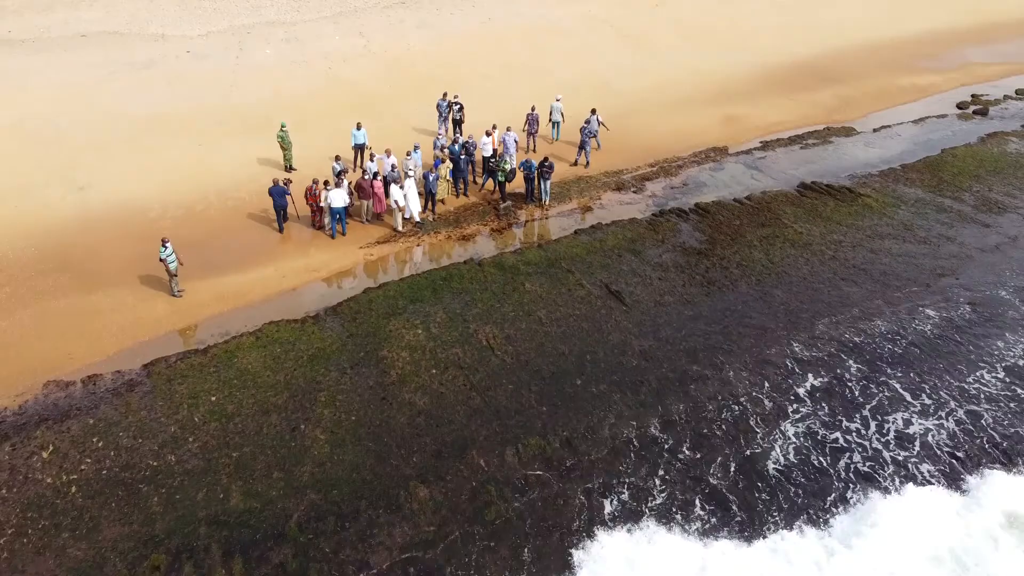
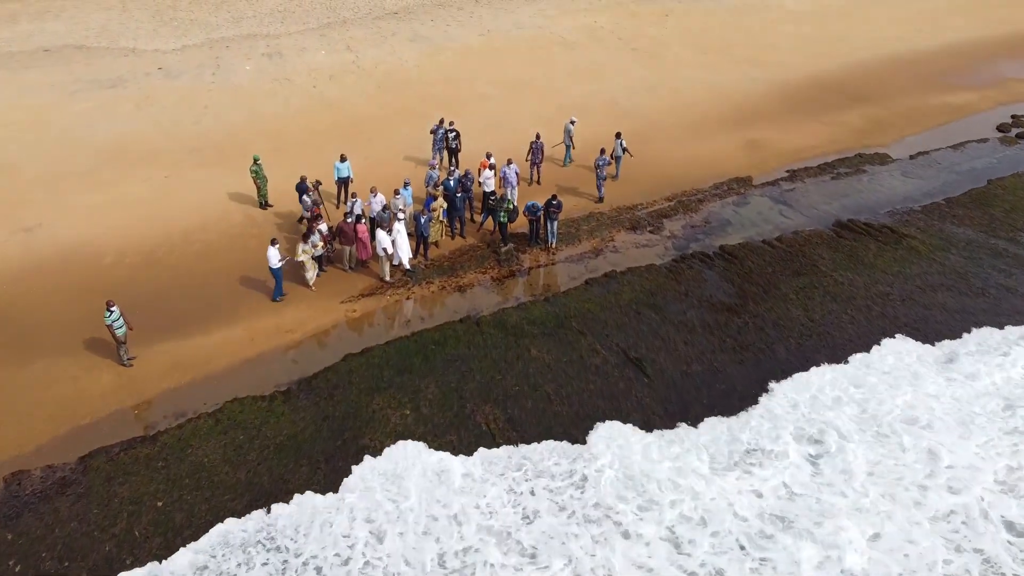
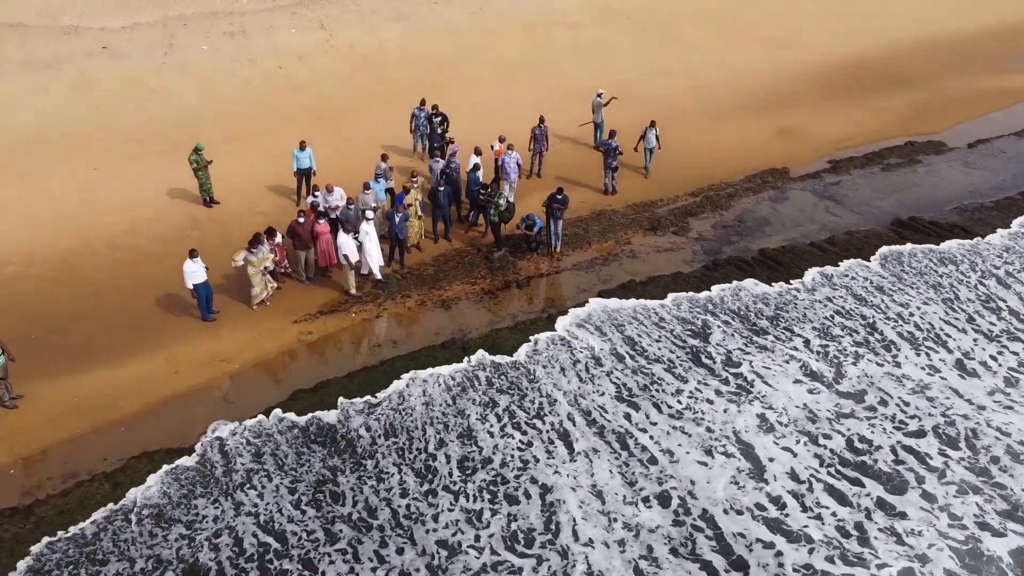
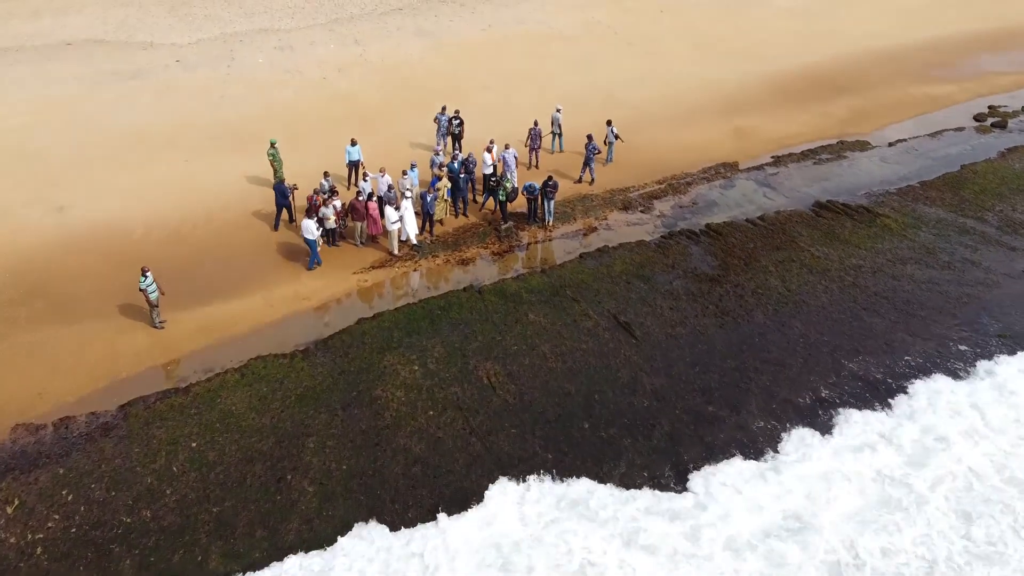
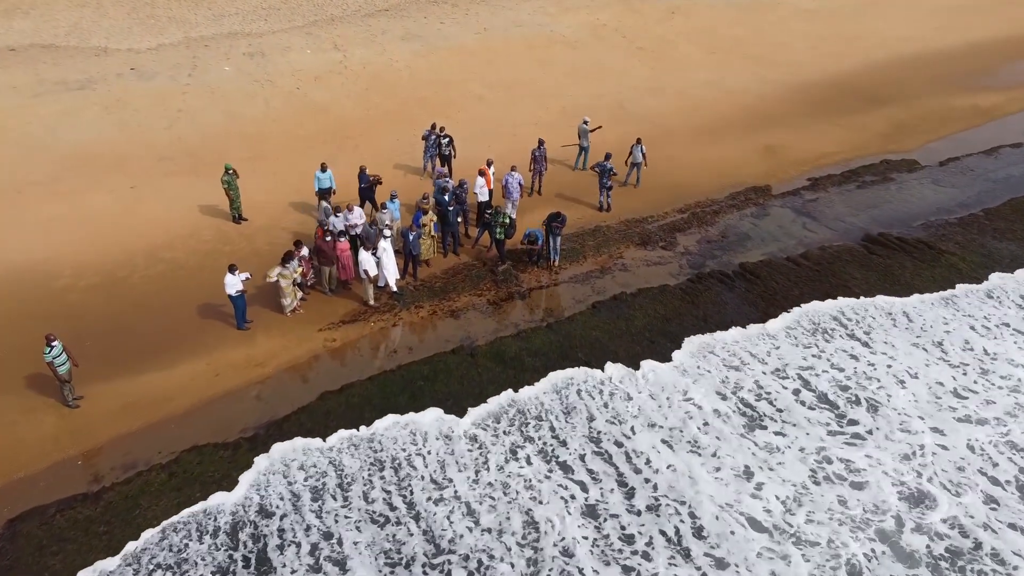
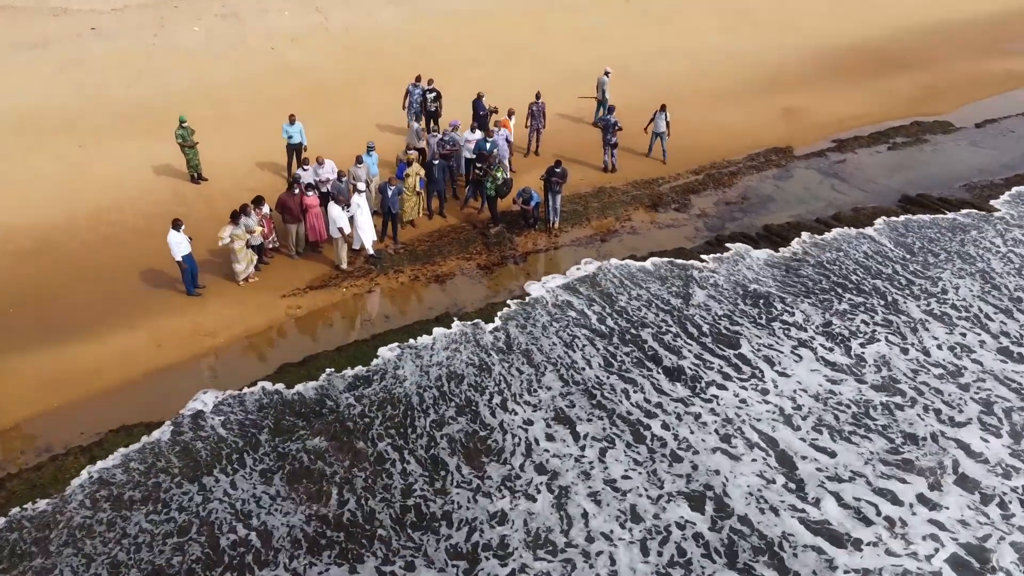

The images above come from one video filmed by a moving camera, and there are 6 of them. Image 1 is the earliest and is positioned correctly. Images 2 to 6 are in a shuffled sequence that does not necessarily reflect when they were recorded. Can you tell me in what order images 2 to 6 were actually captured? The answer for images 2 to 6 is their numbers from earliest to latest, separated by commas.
4, 2, 5, 3, 6
